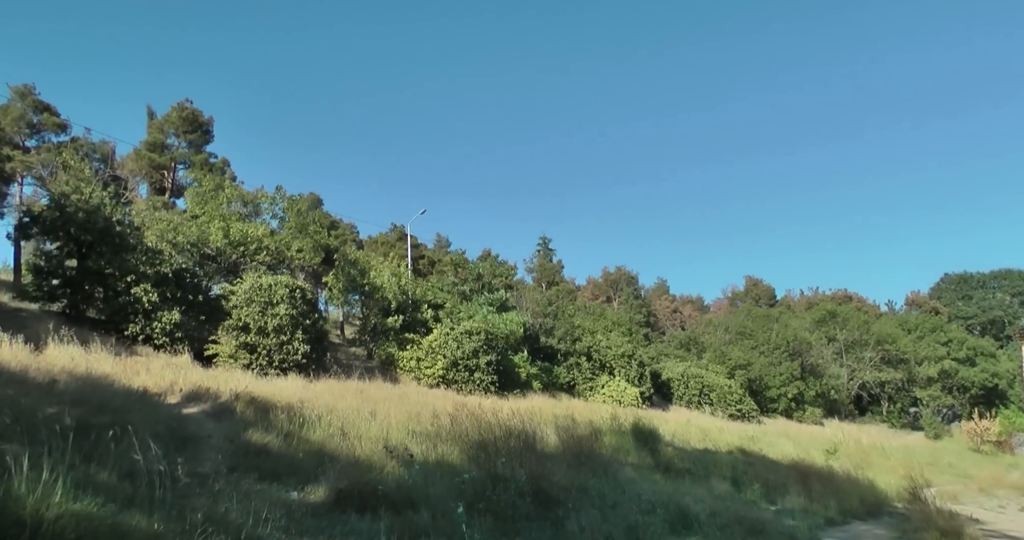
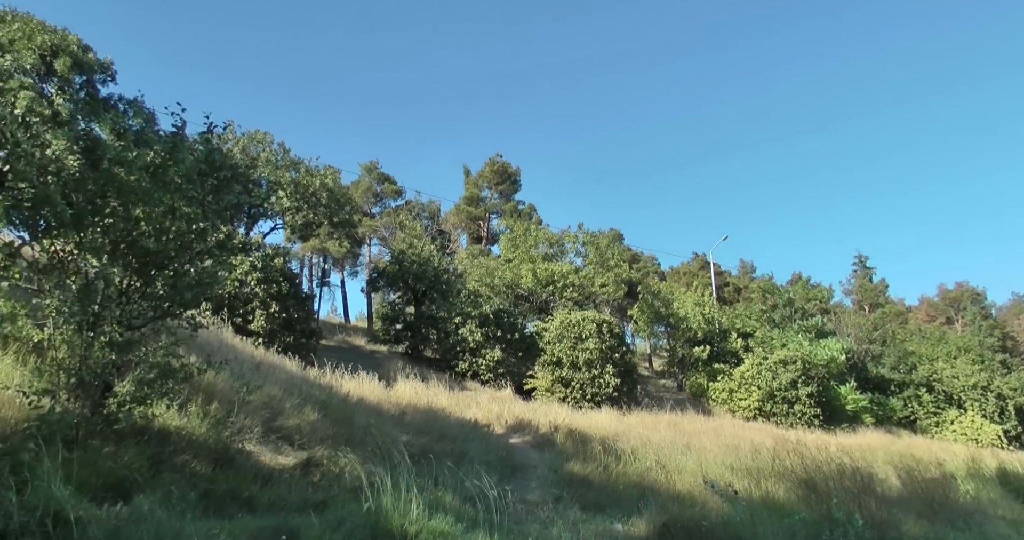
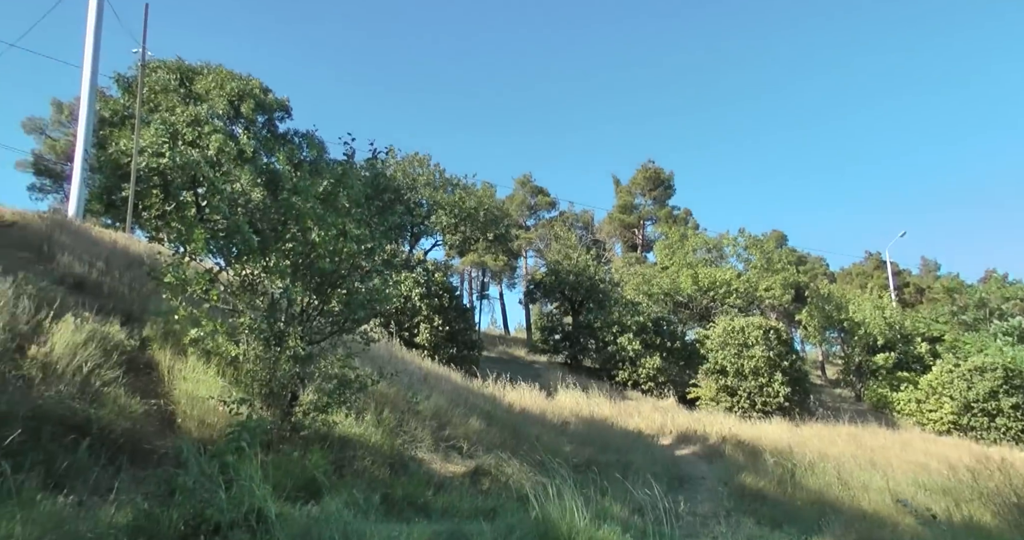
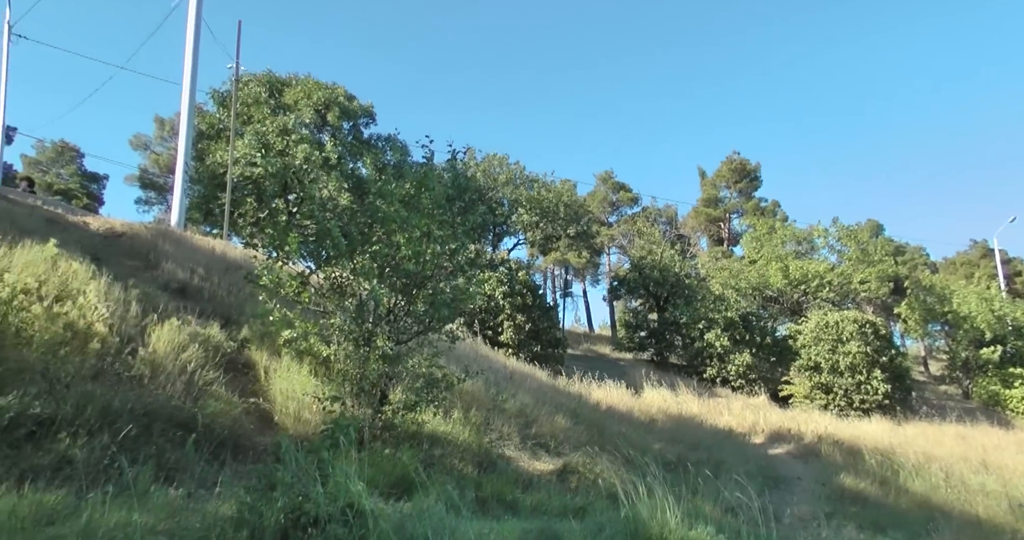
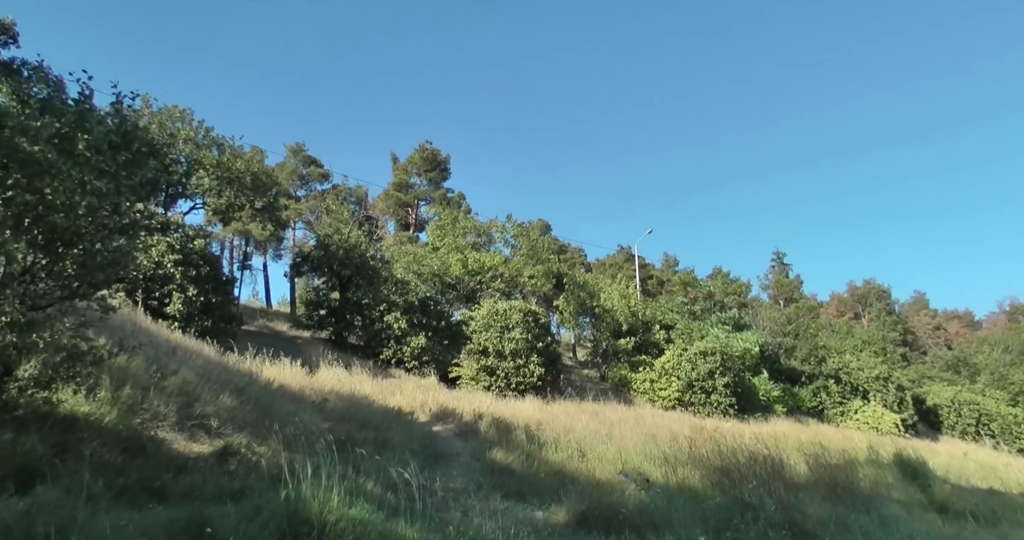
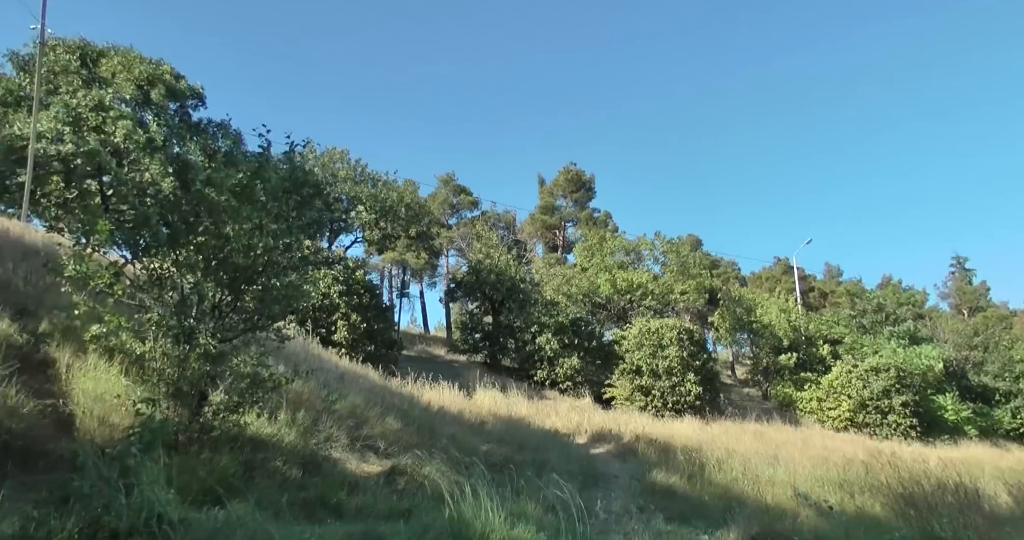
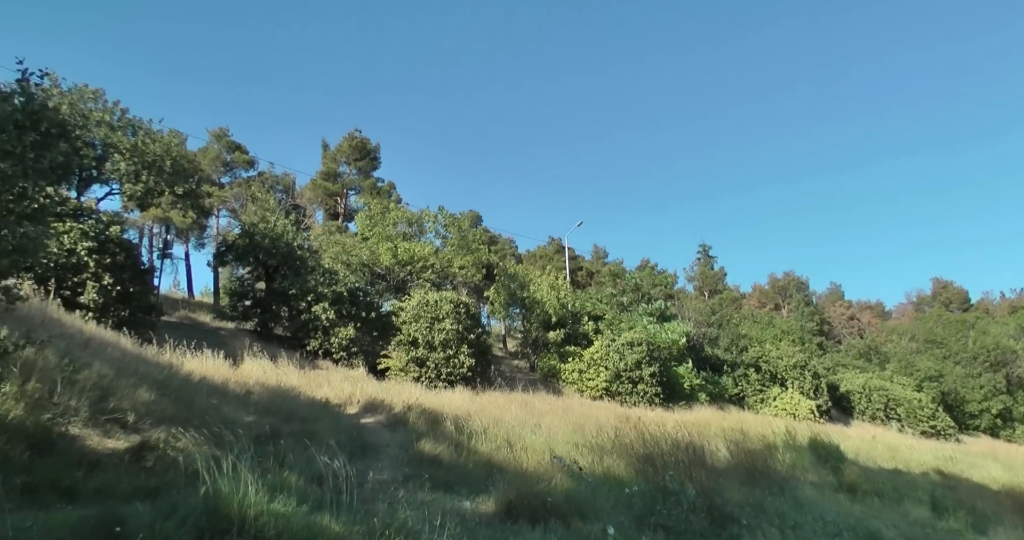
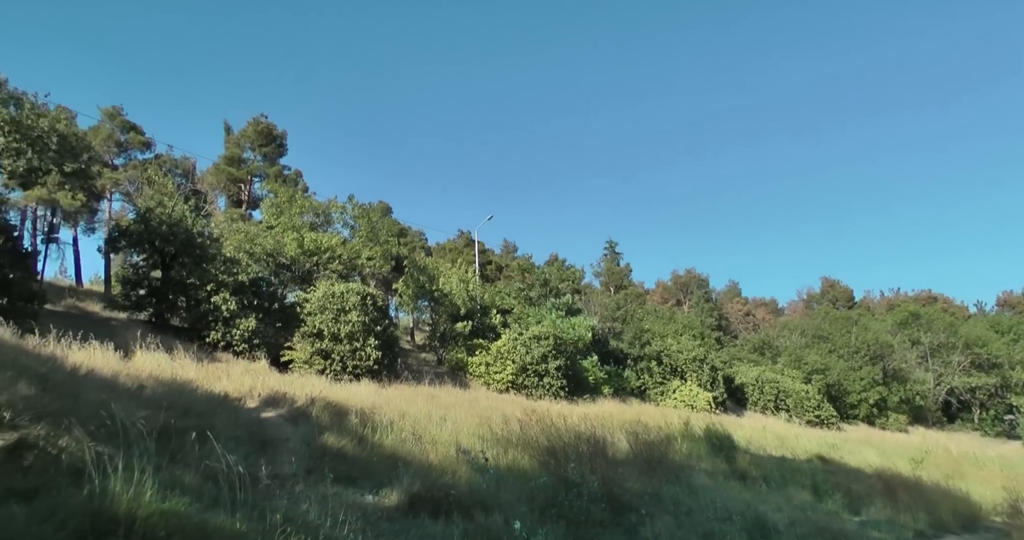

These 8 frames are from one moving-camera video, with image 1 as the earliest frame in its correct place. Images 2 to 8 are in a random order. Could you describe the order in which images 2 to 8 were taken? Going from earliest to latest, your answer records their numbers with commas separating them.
8, 7, 5, 2, 6, 3, 4
